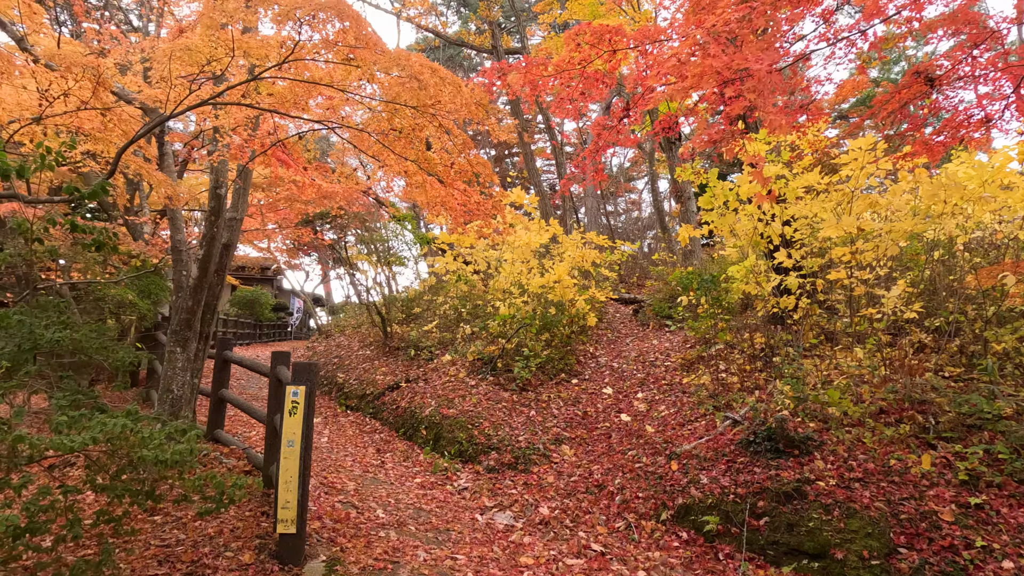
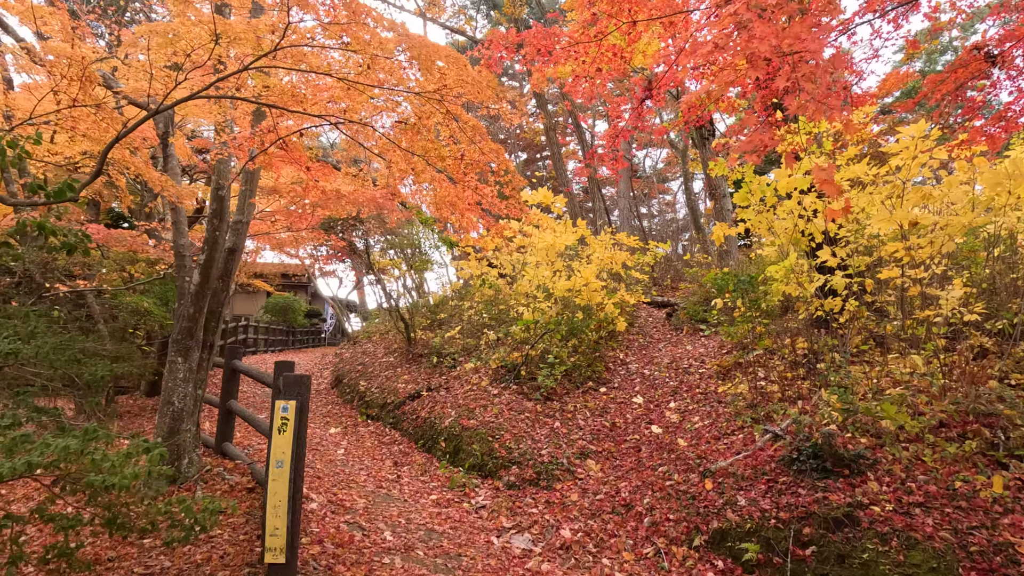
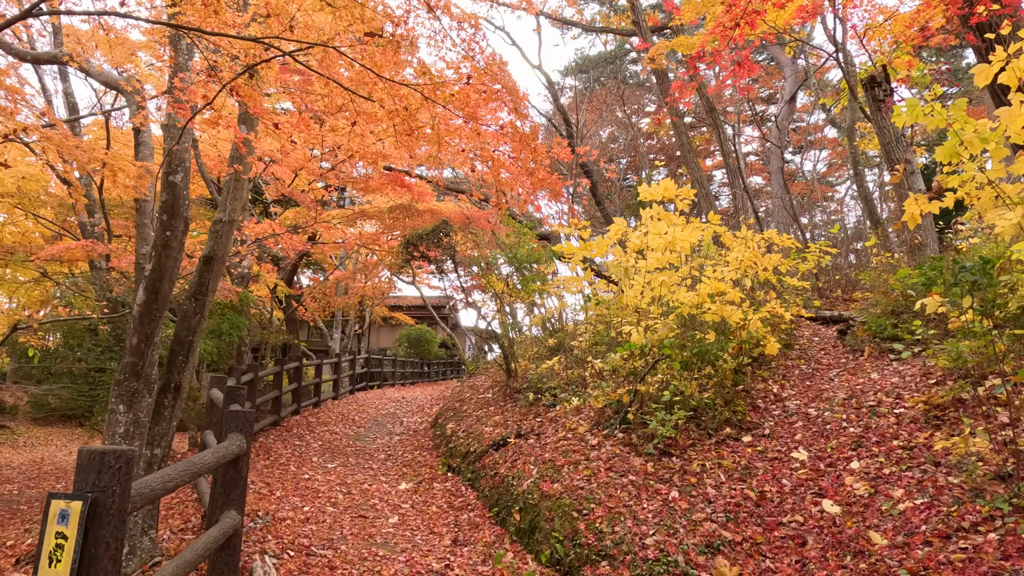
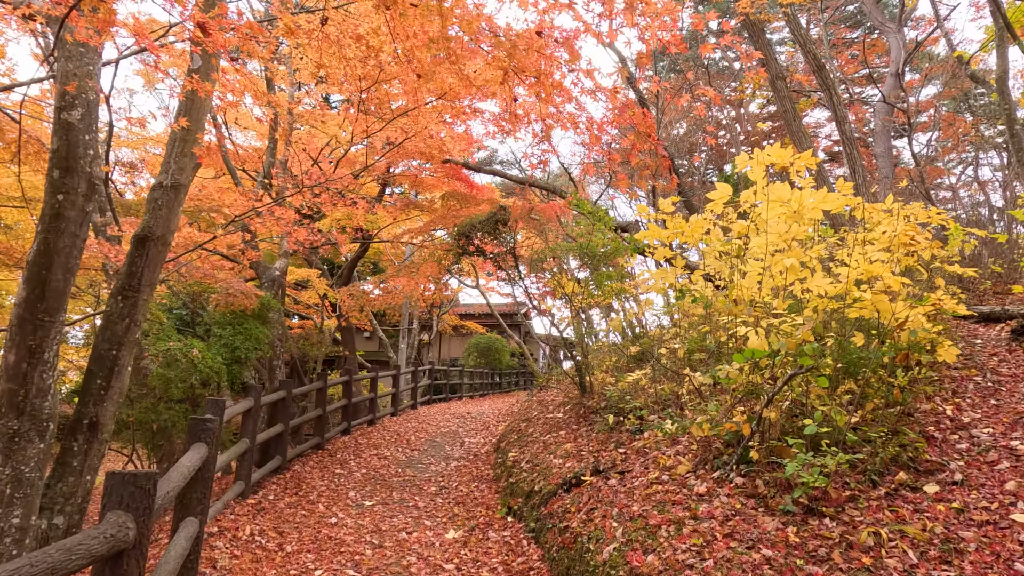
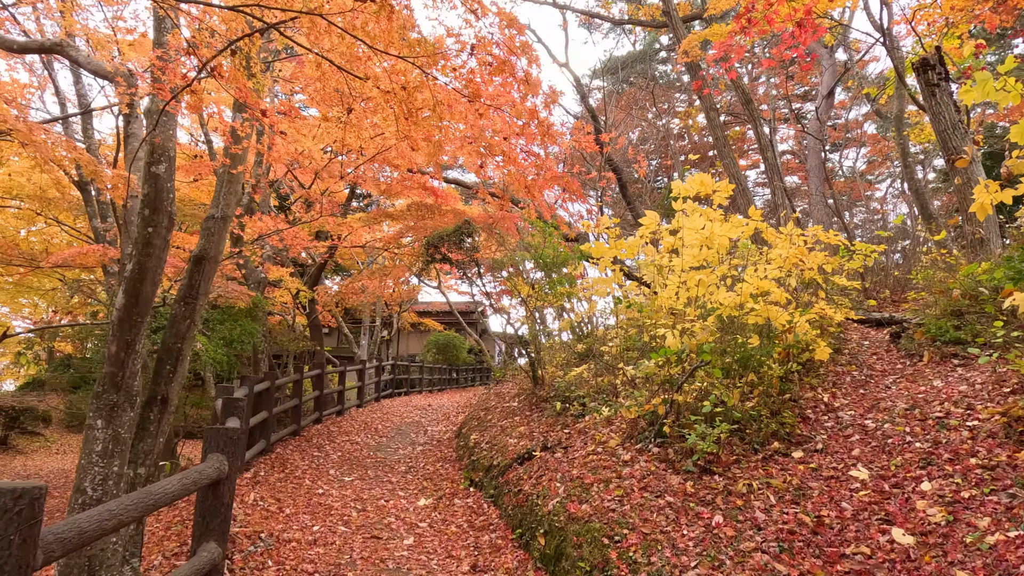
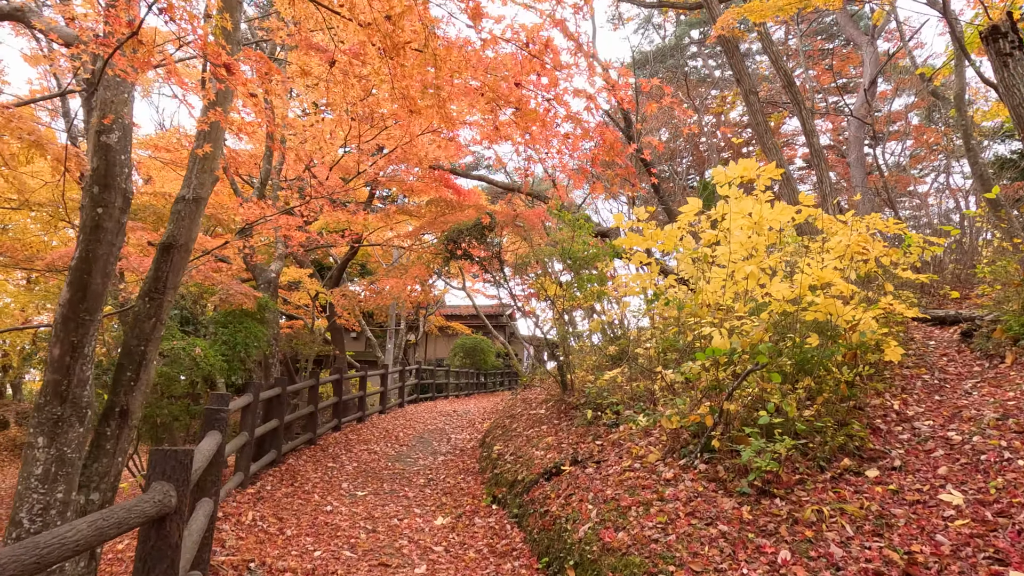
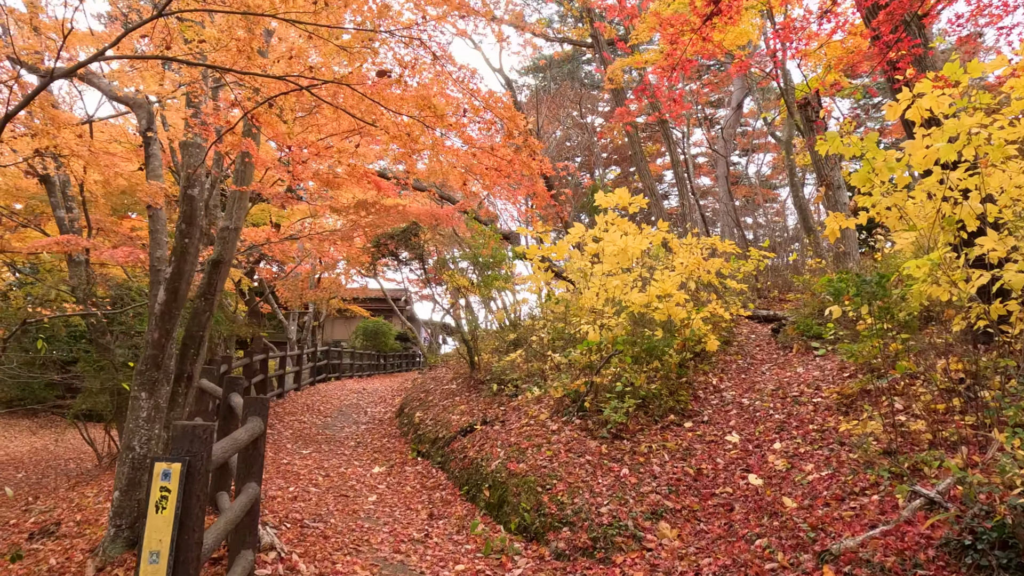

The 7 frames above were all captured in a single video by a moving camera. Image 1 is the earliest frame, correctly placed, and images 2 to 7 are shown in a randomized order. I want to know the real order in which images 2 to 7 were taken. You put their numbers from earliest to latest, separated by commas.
2, 7, 3, 5, 6, 4
